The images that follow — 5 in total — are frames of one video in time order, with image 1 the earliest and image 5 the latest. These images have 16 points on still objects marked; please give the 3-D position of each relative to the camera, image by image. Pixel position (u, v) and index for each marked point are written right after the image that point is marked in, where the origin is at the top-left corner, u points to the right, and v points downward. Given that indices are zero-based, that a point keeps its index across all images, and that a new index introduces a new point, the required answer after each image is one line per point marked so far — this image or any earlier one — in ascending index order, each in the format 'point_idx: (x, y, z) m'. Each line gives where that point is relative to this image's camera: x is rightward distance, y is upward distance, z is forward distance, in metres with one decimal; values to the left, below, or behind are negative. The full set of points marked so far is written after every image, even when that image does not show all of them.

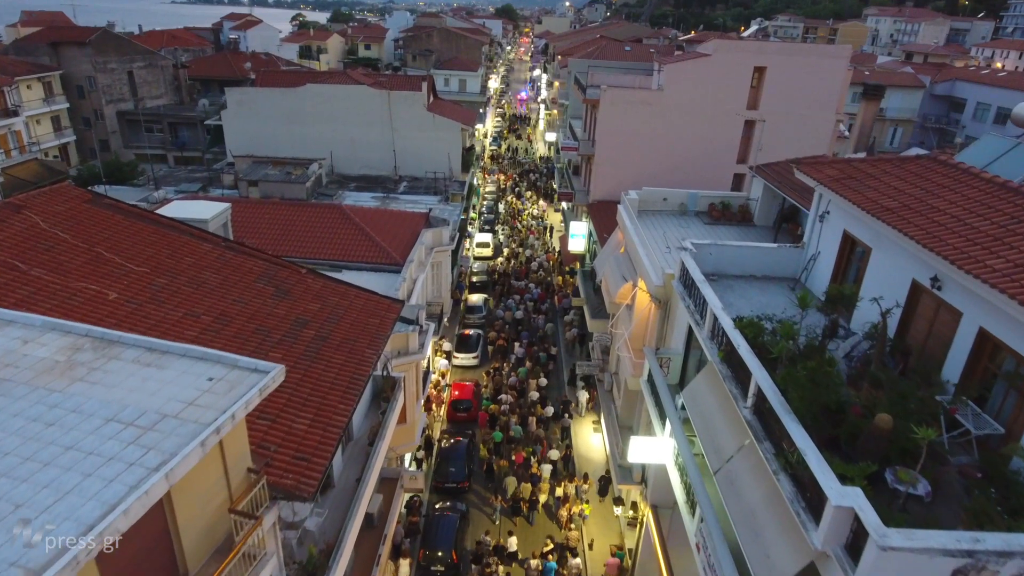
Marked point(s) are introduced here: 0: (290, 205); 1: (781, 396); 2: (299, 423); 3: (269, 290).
0: (-6.2, +2.3, +19.2) m
1: (+2.7, -1.1, +7.0) m
2: (-2.6, -1.6, +8.3) m
3: (-3.9, 0.0, +11.0) m
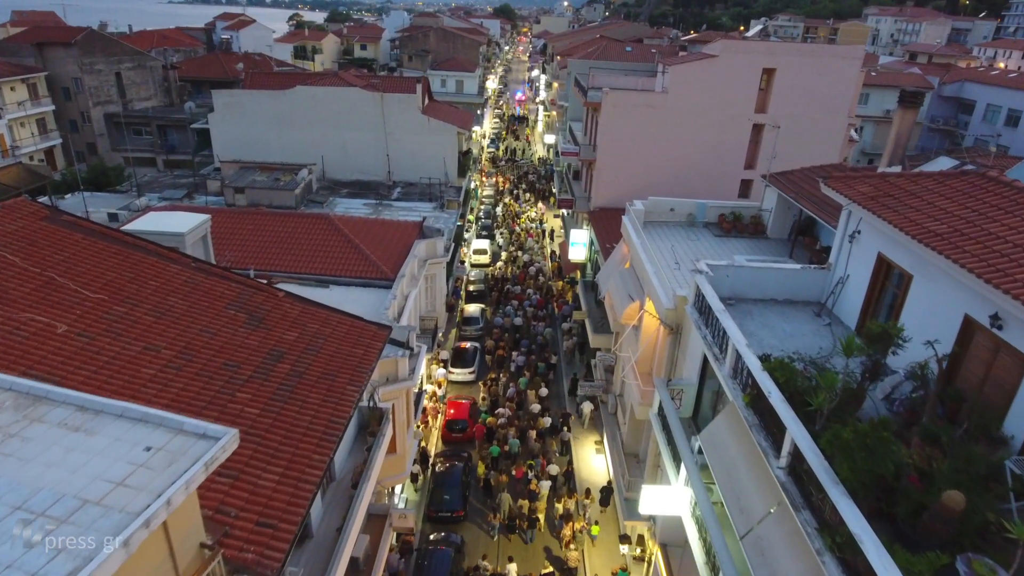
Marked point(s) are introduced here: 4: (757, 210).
0: (-6.3, +1.9, +18.2) m
1: (+2.7, -1.5, +6.0) m
2: (-2.6, -2.0, +7.3) m
3: (-4.0, -0.4, +10.0) m
4: (+5.9, +1.9, +16.4) m
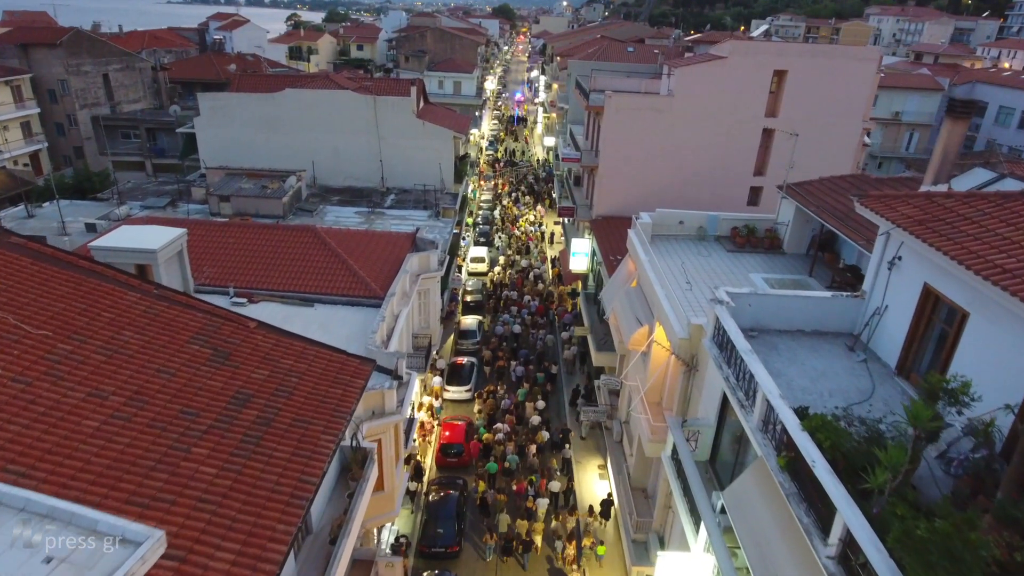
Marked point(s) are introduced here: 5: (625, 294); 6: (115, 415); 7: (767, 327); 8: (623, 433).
0: (-6.3, +1.5, +17.1) m
1: (+2.7, -1.9, +4.9) m
2: (-2.6, -2.5, +6.2) m
3: (-4.0, -0.9, +8.9) m
4: (+5.8, +1.5, +15.3) m
5: (+2.3, -0.1, +14.1) m
6: (-4.3, -1.4, +7.5) m
7: (+3.5, -0.5, +9.4) m
8: (+2.4, -3.2, +14.9) m
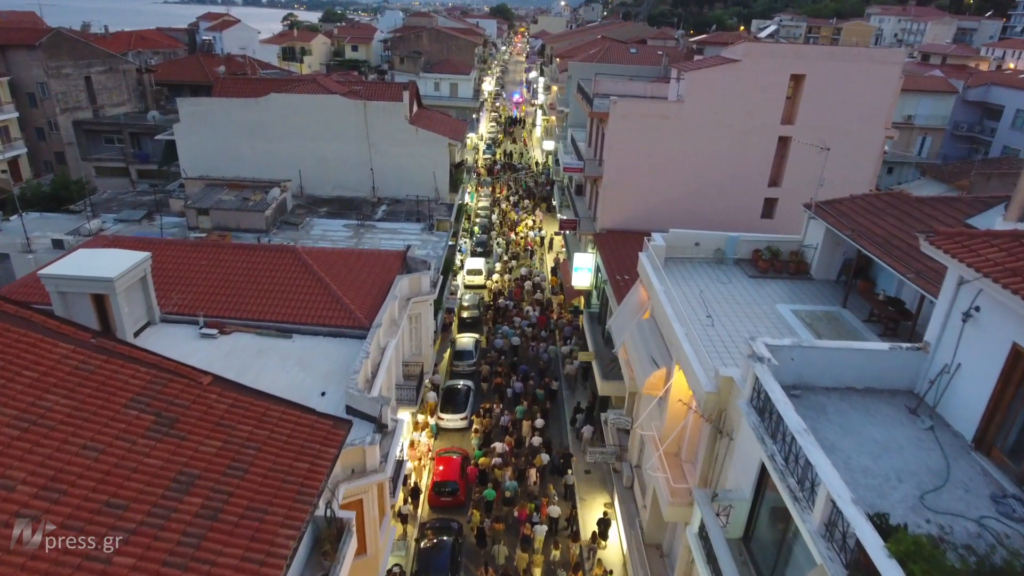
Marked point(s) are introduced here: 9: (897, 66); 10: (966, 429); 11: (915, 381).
0: (-6.4, +0.9, +15.7) m
1: (+2.7, -2.5, +3.5) m
2: (-2.6, -3.0, +4.8) m
3: (-4.0, -1.4, +7.5) m
4: (+5.8, +0.9, +13.9) m
5: (+2.3, -0.7, +12.6) m
6: (-4.3, -2.0, +6.0) m
7: (+3.5, -1.1, +8.0) m
8: (+2.4, -3.7, +13.4) m
9: (+10.9, +6.3, +19.4) m
10: (+4.8, -1.5, +7.2) m
11: (+4.7, -1.1, +8.0) m
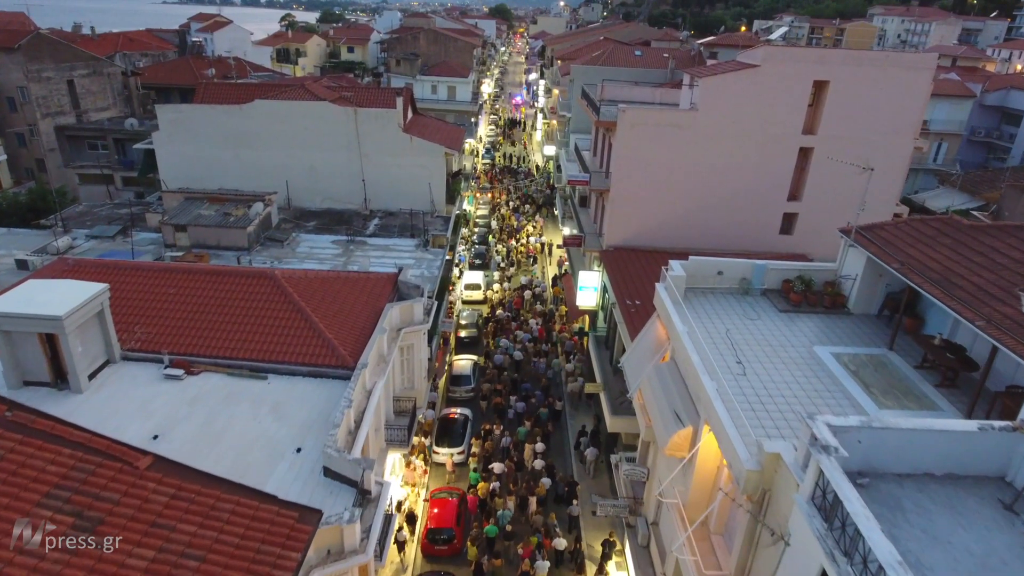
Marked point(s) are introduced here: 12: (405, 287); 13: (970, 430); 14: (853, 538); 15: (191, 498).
0: (-6.3, +0.3, +14.2) m
1: (+2.7, -3.1, +2.0) m
2: (-2.6, -3.7, +3.3) m
3: (-4.0, -2.1, +6.0) m
4: (+5.8, +0.3, +12.4) m
5: (+2.3, -1.3, +11.2) m
6: (-4.3, -2.6, +4.6) m
7: (+3.5, -1.7, +6.5) m
8: (+2.4, -4.4, +12.0) m
9: (+10.9, +5.7, +18.0) m
10: (+4.8, -2.1, +5.8) m
11: (+4.7, -1.7, +6.6) m
12: (-2.5, 0.0, +15.9) m
13: (+4.3, -1.3, +6.4) m
14: (+2.7, -2.0, +5.5) m
15: (-3.2, -2.0, +6.8) m
